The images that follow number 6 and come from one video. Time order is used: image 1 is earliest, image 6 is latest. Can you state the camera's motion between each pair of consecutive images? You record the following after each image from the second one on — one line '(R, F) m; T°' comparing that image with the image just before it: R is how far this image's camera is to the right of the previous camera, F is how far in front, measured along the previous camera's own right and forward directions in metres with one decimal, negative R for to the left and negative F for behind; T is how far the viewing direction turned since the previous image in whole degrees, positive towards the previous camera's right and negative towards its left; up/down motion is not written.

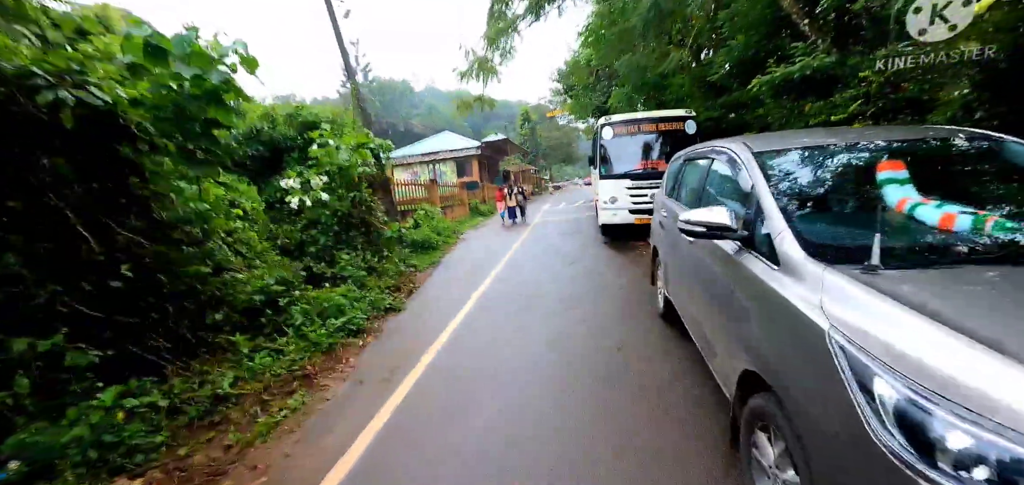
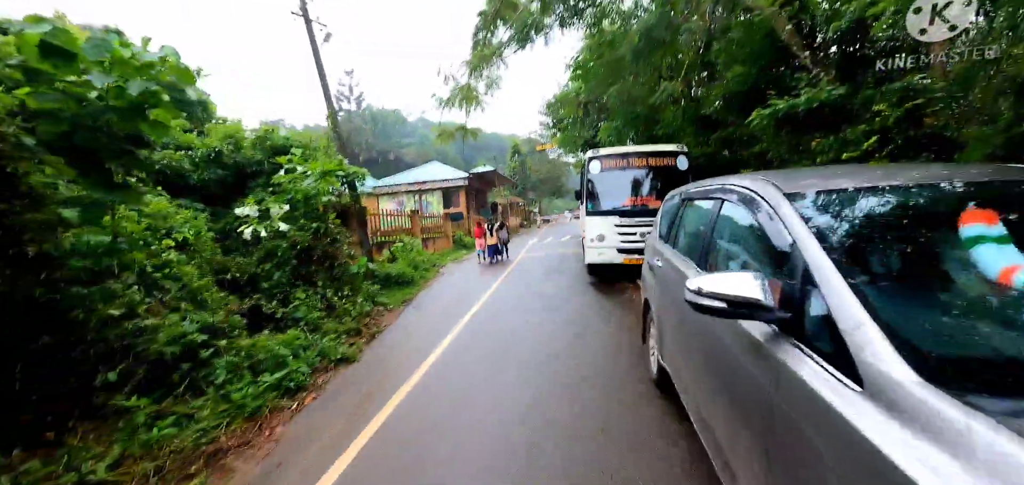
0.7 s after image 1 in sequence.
(+0.2, +0.6) m; +1°
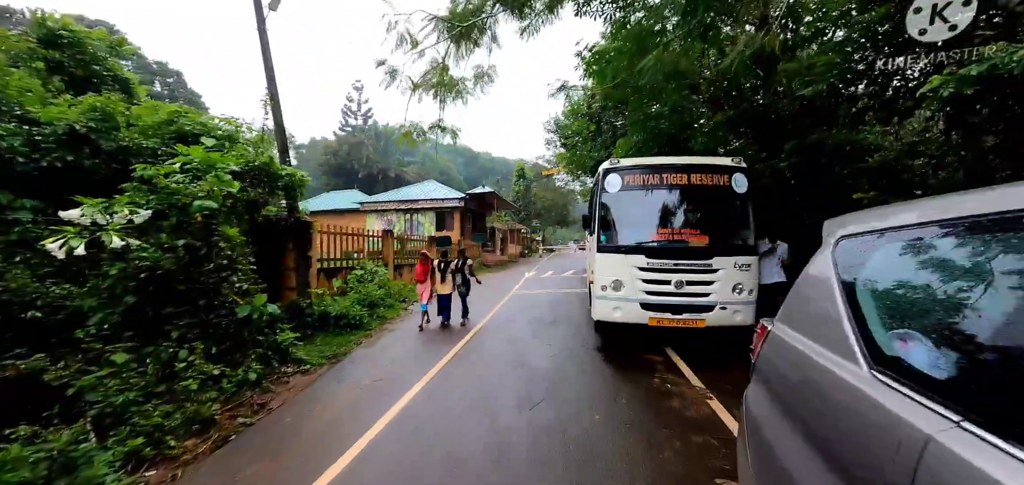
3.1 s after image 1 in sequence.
(+0.4, +2.3) m; -1°
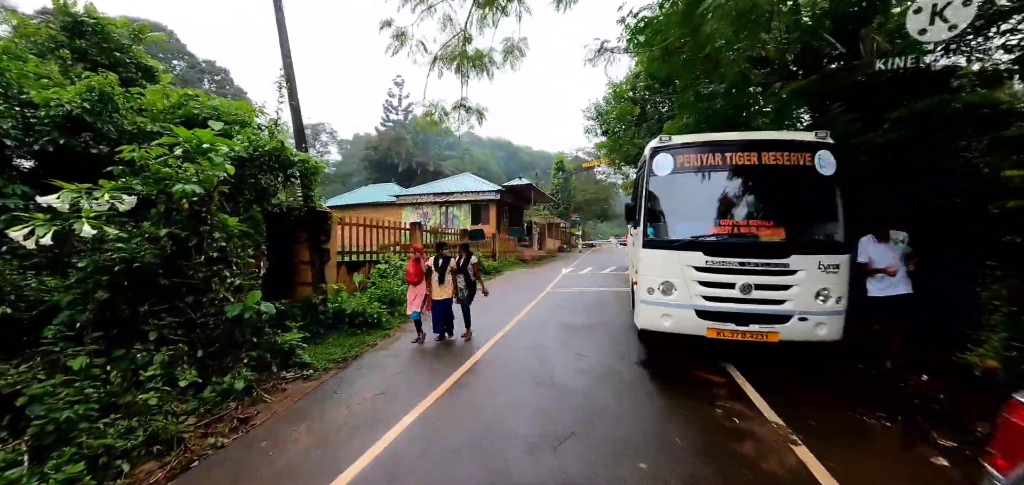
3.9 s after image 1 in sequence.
(+0.1, +0.8) m; -6°
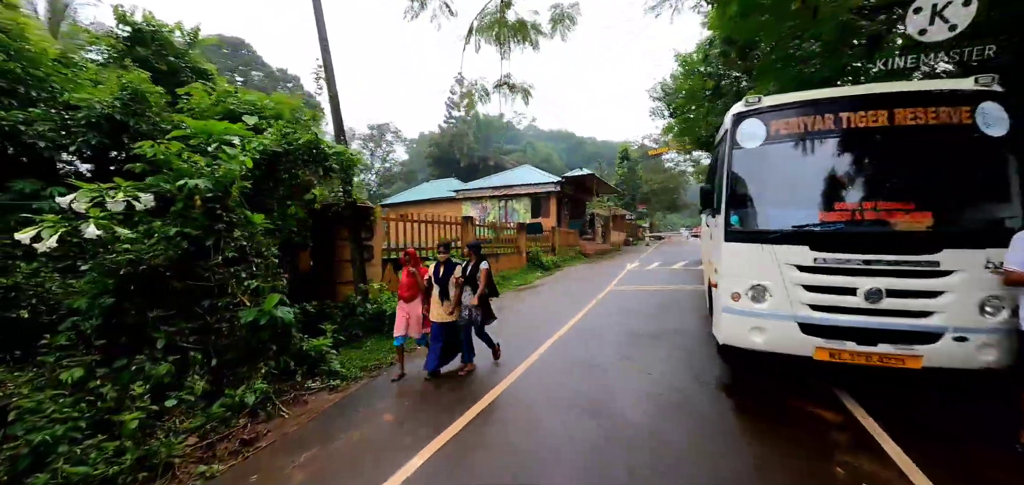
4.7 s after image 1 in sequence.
(+0.2, +0.8) m; -9°
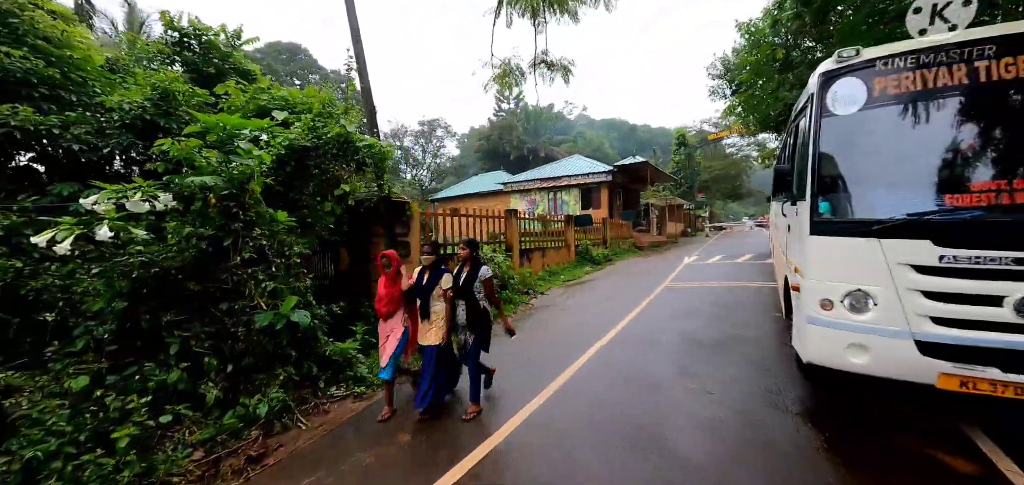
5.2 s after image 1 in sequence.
(+0.2, +0.5) m; -8°
